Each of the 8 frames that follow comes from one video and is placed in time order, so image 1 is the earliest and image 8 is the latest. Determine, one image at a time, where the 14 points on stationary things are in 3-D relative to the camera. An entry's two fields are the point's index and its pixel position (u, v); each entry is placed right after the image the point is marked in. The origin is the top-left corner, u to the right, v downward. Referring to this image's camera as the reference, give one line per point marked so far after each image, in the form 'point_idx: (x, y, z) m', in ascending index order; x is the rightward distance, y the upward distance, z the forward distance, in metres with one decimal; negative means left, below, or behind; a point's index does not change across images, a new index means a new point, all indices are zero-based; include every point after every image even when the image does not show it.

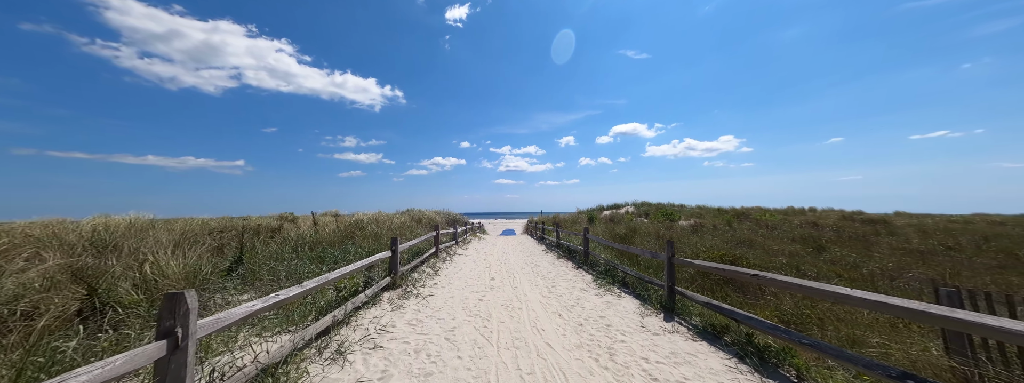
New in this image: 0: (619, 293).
0: (+1.9, -1.8, +4.9) m
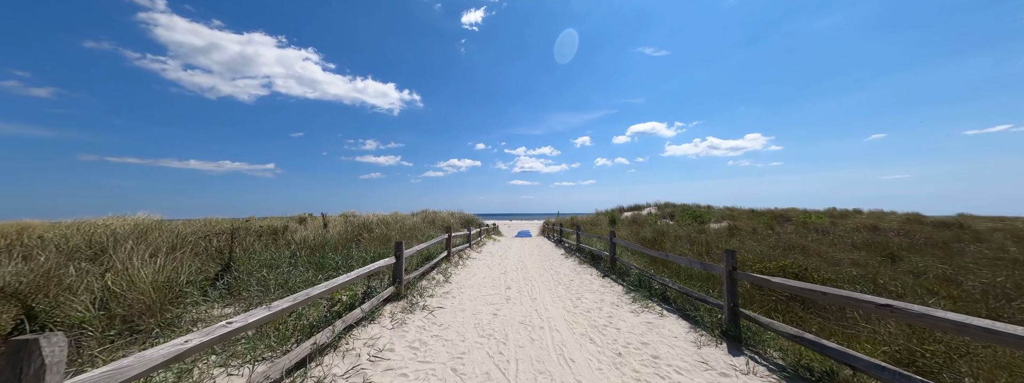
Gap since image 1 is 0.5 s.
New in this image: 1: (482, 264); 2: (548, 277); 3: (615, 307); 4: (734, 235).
0: (+2.2, -1.7, +4.1) m
1: (-0.9, -2.3, +8.7) m
2: (+0.9, -2.1, +6.8) m
3: (+1.6, -1.8, +4.4) m
4: (+9.3, -1.8, +11.8) m
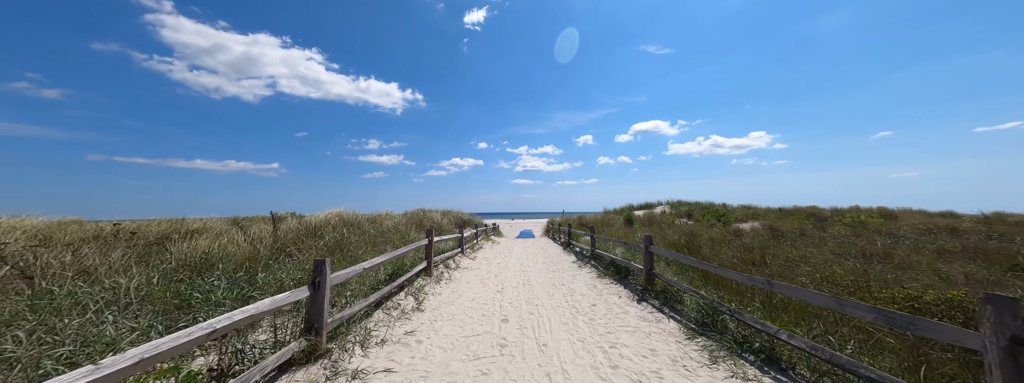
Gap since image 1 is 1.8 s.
0: (+2.1, -1.6, +2.2) m
1: (-0.9, -2.1, +6.9) m
2: (+0.9, -1.9, +5.0) m
3: (+1.6, -1.7, +2.6) m
4: (+9.4, -1.6, +9.8) m
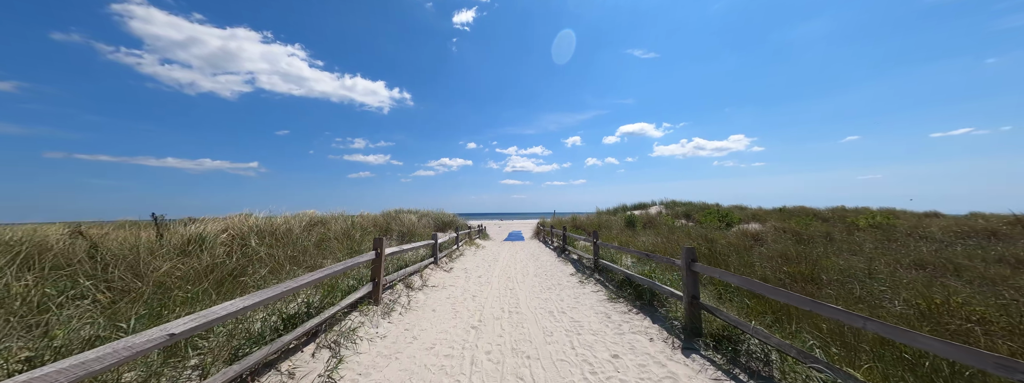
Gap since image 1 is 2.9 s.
0: (+2.0, -1.5, +0.6) m
1: (-1.3, -2.0, +5.1) m
2: (+0.6, -1.8, +3.3) m
3: (+1.5, -1.6, +1.0) m
4: (+8.9, -1.6, +8.5) m
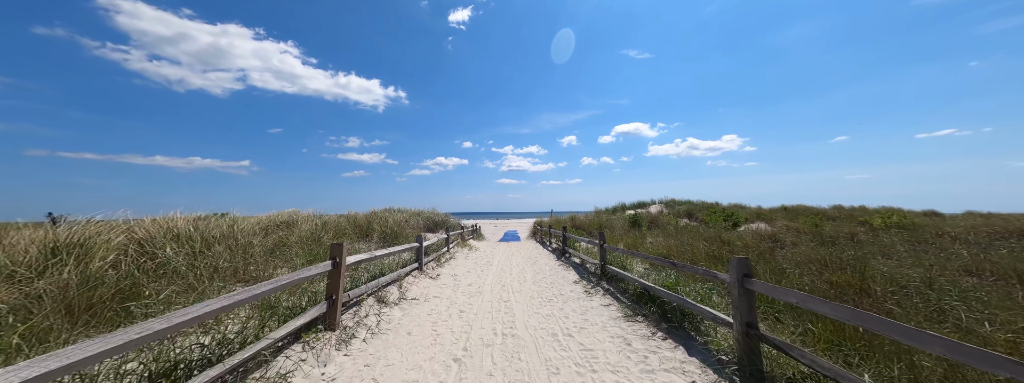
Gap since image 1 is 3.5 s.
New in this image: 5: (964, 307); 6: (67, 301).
0: (+2.0, -1.4, -0.3) m
1: (-1.3, -1.9, +4.2) m
2: (+0.5, -1.8, +2.4) m
3: (+1.4, -1.5, +0.1) m
4: (+8.8, -1.5, +7.7) m
5: (+5.9, -1.5, +3.7) m
6: (-3.4, -0.9, +2.2) m
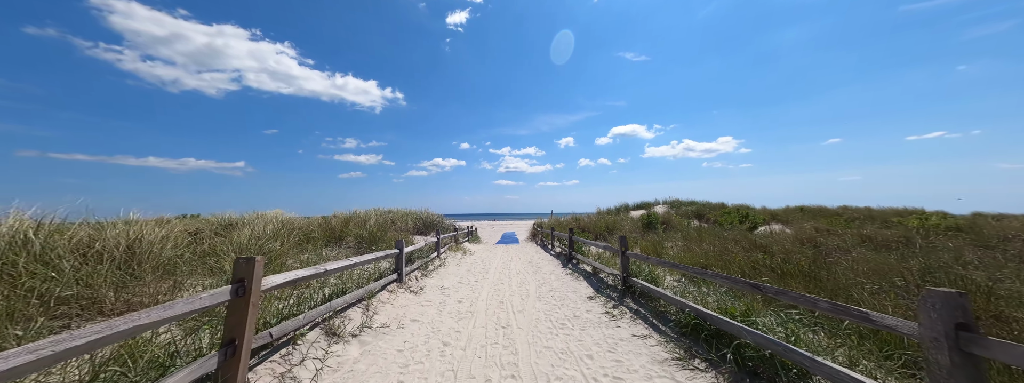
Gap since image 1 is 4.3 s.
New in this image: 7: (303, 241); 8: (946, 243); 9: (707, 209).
0: (+2.0, -1.3, -1.5) m
1: (-1.3, -1.8, +3.0) m
2: (+0.6, -1.6, +1.2) m
3: (+1.5, -1.4, -1.1) m
4: (+8.8, -1.4, +6.6) m
5: (+5.9, -1.4, +2.5) m
6: (-3.4, -0.7, +0.9) m
7: (-4.5, -1.0, +6.1) m
8: (+10.6, -1.3, +6.9) m
9: (+13.3, -1.2, +19.0) m
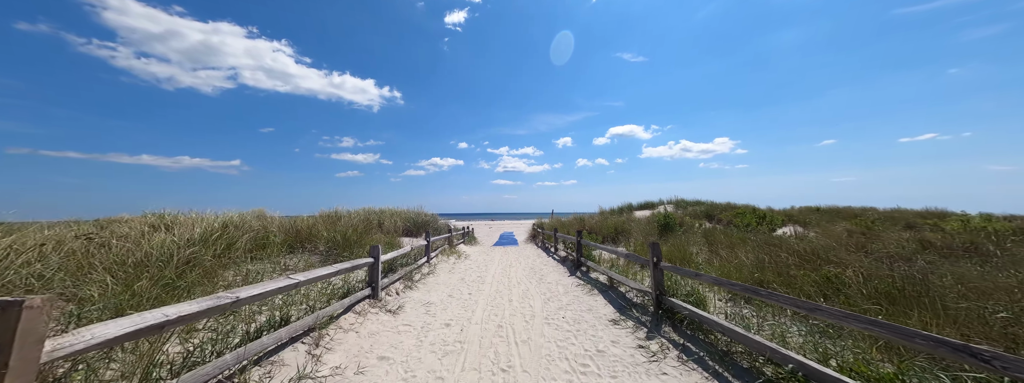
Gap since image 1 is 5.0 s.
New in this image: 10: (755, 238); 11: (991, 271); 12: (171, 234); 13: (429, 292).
0: (+2.1, -1.2, -2.6) m
1: (-1.3, -1.8, +1.9) m
2: (+0.6, -1.6, +0.1) m
3: (+1.6, -1.3, -2.2) m
4: (+8.8, -1.3, +5.5) m
5: (+6.0, -1.3, +1.4) m
6: (-3.3, -0.6, -0.2) m
7: (-4.5, -0.9, +4.9) m
8: (+10.6, -1.2, +5.9) m
9: (+13.2, -1.1, +18.0) m
10: (+7.3, -1.4, +8.5) m
11: (+8.0, -1.3, +4.7) m
12: (-4.7, -0.6, +3.9) m
13: (-1.7, -2.1, +5.8) m
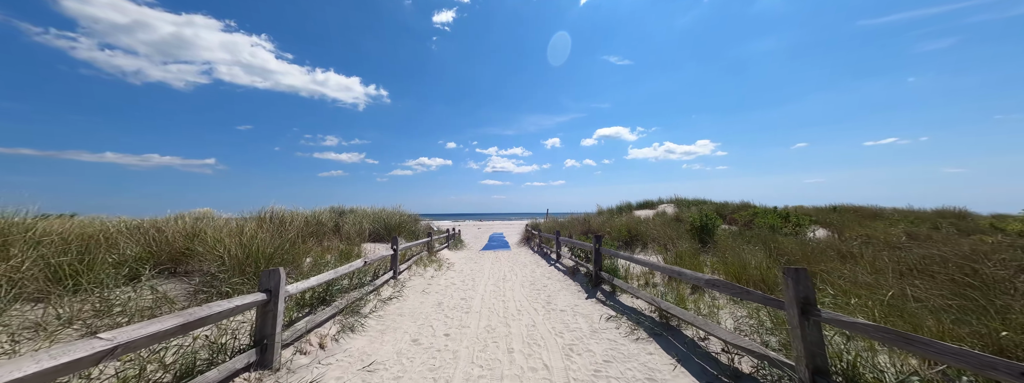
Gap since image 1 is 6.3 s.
0: (+2.4, -1.0, -4.5) m
1: (-1.1, -1.6, -0.2) m
2: (+0.9, -1.4, -1.9) m
3: (+1.9, -1.1, -4.2) m
4: (+8.8, -1.1, +3.9) m
5: (+6.1, -1.2, -0.4) m
6: (-3.1, -0.5, -2.3) m
7: (-4.4, -0.7, +2.7) m
8: (+10.6, -1.0, +4.3) m
9: (+12.7, -1.0, +16.5) m
10: (+7.2, -1.2, +6.7) m
11: (+8.1, -1.1, +3.0) m
12: (-4.7, -0.4, +1.7) m
13: (-1.7, -1.9, +3.7) m
